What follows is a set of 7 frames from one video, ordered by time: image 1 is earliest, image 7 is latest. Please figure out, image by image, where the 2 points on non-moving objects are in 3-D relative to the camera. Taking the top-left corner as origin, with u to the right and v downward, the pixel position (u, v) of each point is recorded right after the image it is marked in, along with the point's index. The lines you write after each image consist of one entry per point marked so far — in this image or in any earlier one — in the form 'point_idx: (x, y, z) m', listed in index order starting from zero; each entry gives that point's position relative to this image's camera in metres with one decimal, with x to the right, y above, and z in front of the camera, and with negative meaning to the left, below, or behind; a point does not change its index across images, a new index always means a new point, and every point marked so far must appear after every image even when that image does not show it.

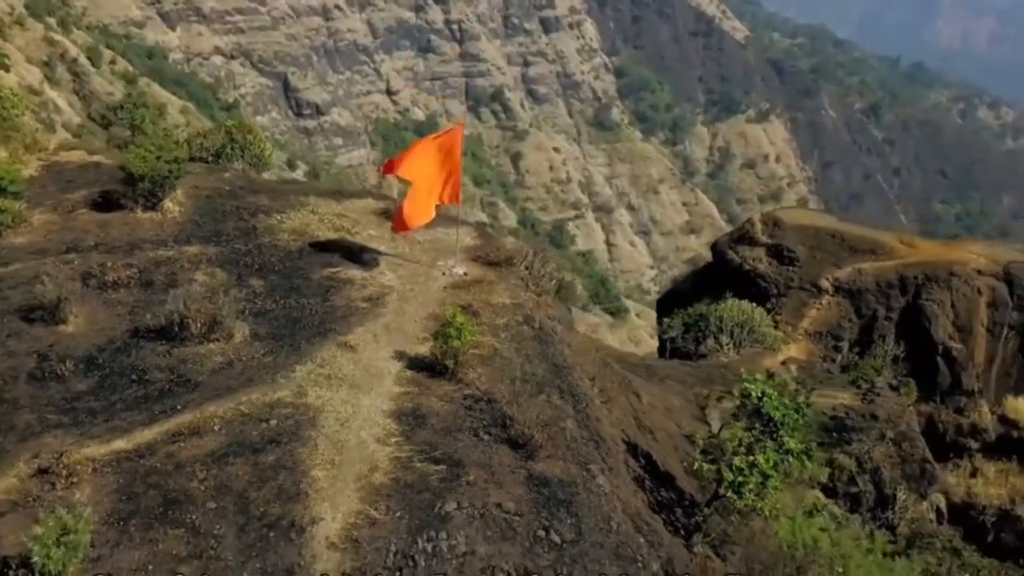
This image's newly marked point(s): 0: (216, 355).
0: (-2.2, -0.5, +8.7) m
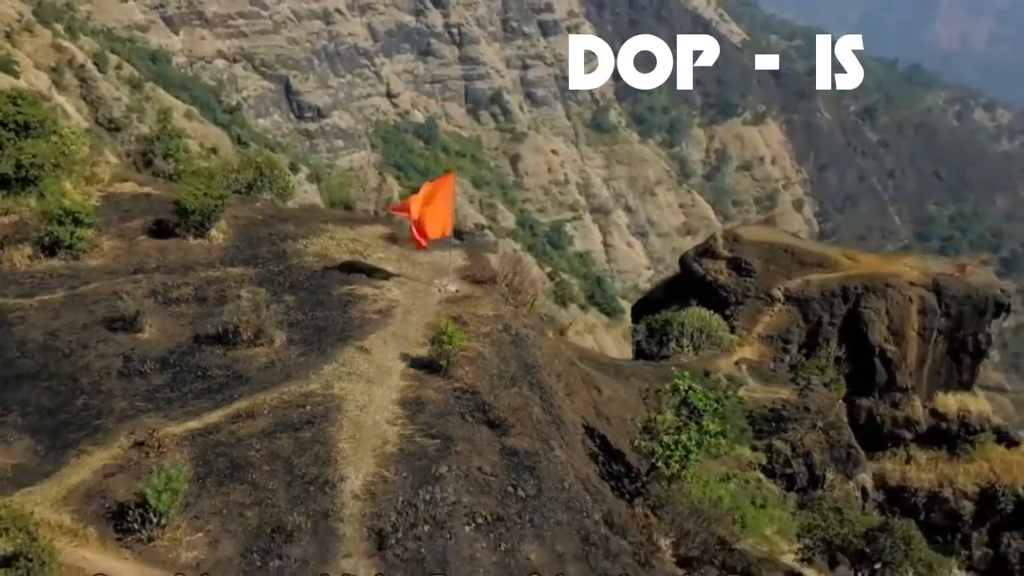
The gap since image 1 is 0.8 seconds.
0: (-2.3, -0.6, +11.1) m
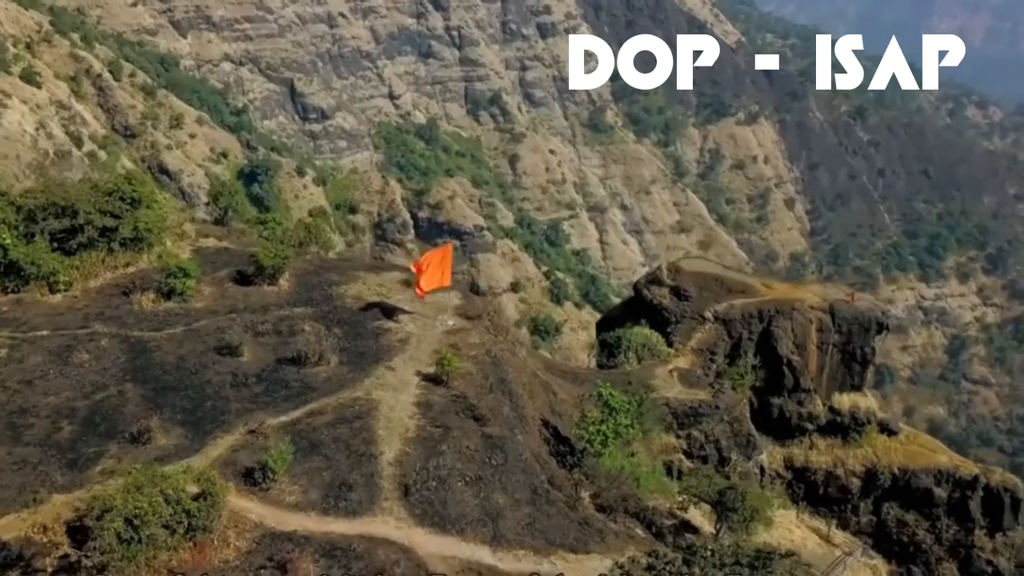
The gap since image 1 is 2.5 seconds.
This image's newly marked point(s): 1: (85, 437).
0: (-2.6, -1.2, +16.4) m
1: (-5.3, -1.9, +14.7) m
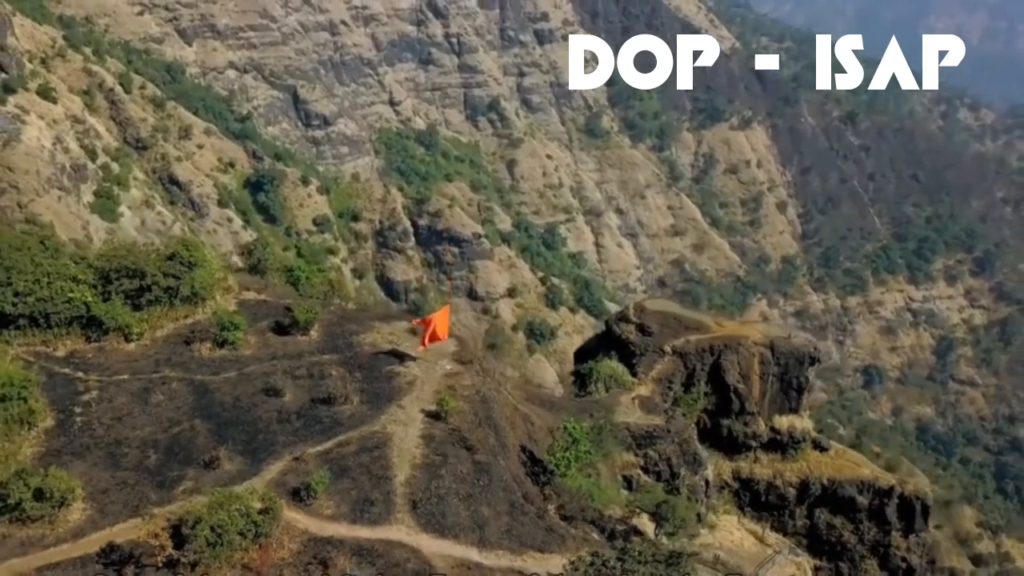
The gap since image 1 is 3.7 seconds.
0: (-2.9, -2.2, +20.9) m
1: (-5.6, -2.8, +19.1) m
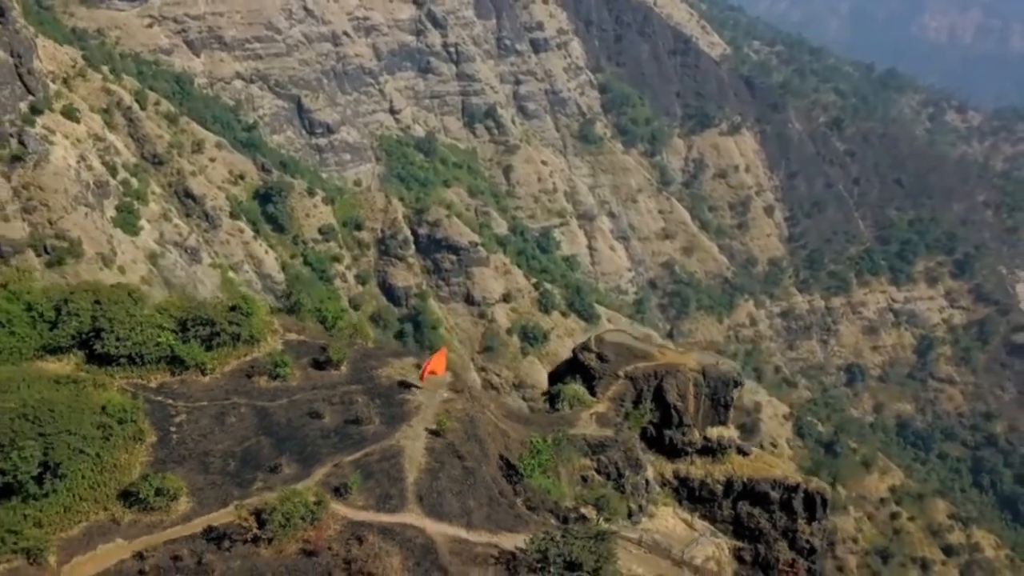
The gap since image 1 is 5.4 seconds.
0: (-3.4, -3.4, +28.4) m
1: (-6.1, -4.1, +26.6) m
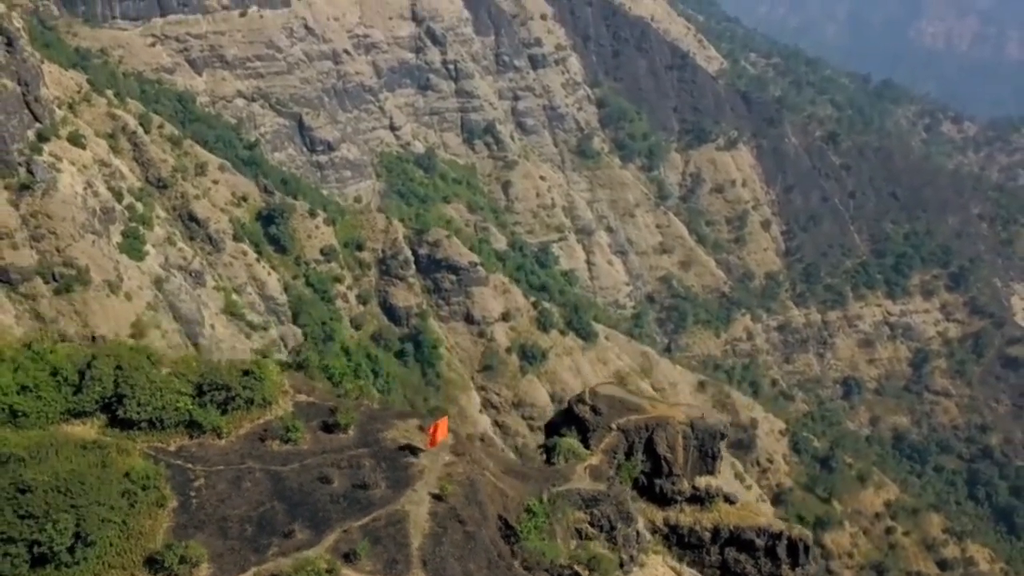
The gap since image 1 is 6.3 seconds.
0: (-3.4, -5.3, +30.3) m
1: (-6.1, -6.0, +28.6) m
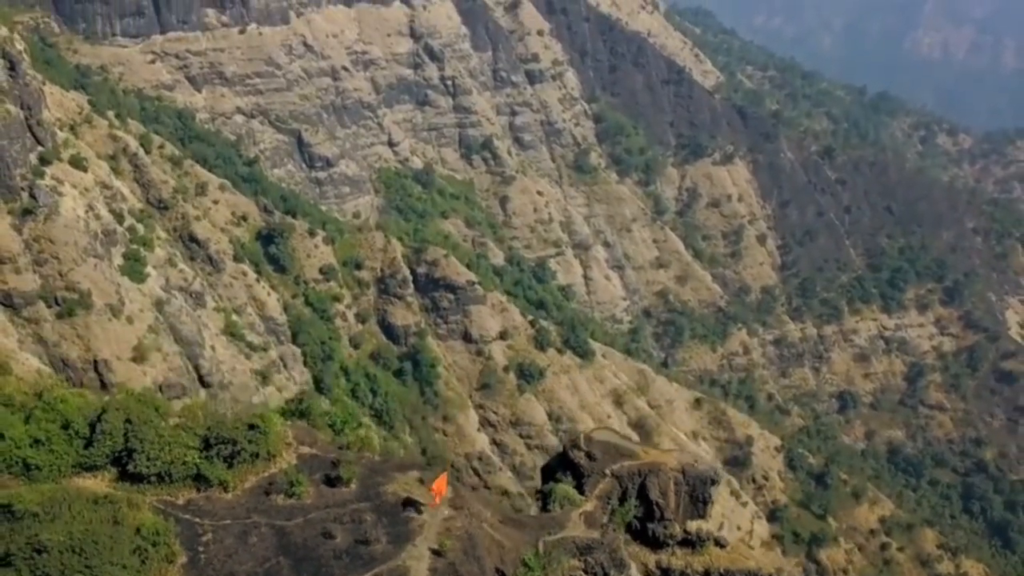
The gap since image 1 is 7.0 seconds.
0: (-3.5, -7.0, +31.5) m
1: (-6.2, -7.6, +29.7) m
